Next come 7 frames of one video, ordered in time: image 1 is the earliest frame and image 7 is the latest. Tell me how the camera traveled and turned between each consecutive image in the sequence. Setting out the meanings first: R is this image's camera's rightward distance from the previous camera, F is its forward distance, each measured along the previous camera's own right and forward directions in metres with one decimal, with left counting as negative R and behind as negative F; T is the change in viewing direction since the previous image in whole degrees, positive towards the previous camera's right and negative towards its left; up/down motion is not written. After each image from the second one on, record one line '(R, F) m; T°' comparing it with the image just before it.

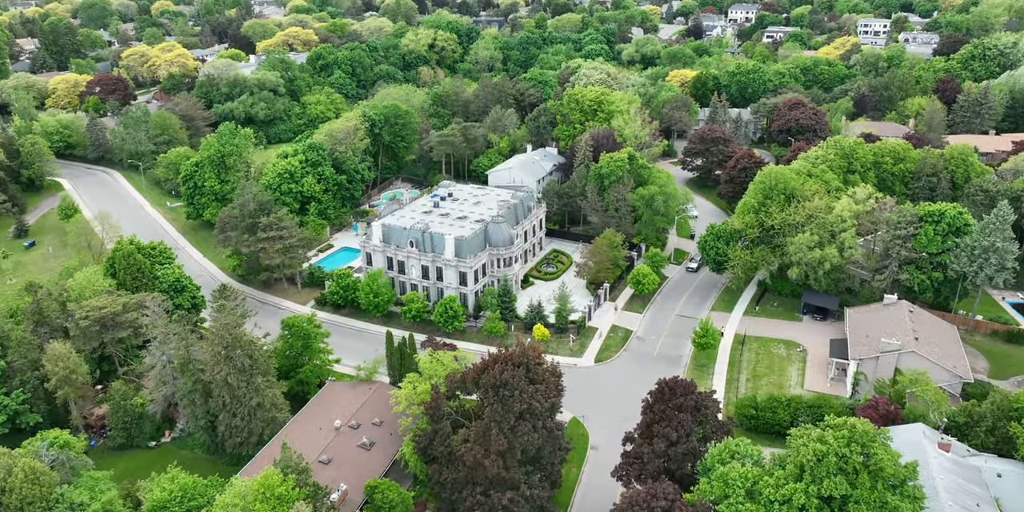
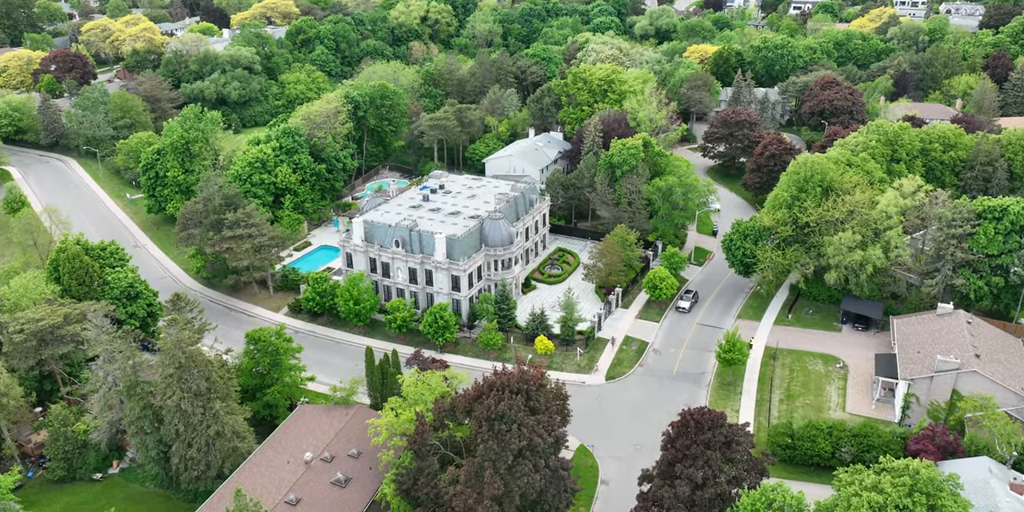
(+0.6, +14.8) m; 0°
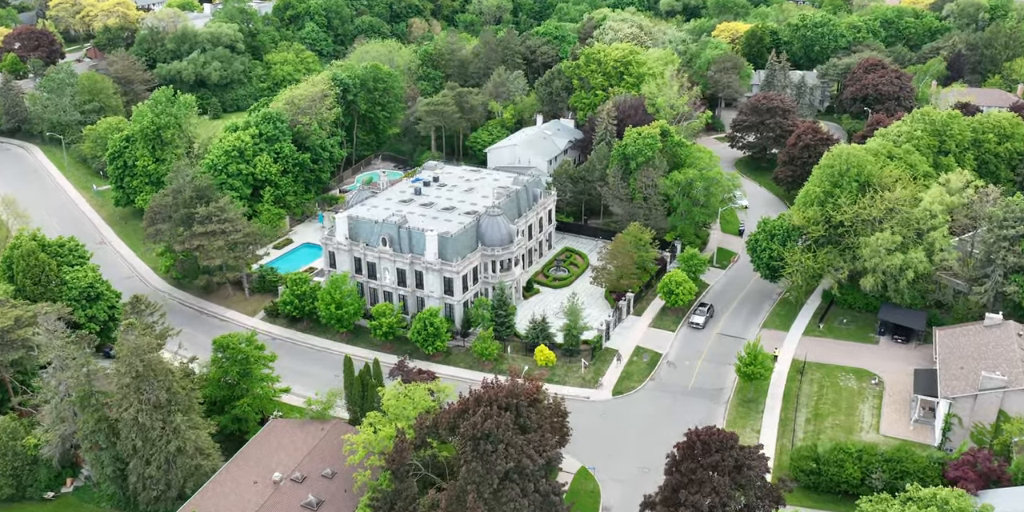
(+3.2, +10.7) m; -2°
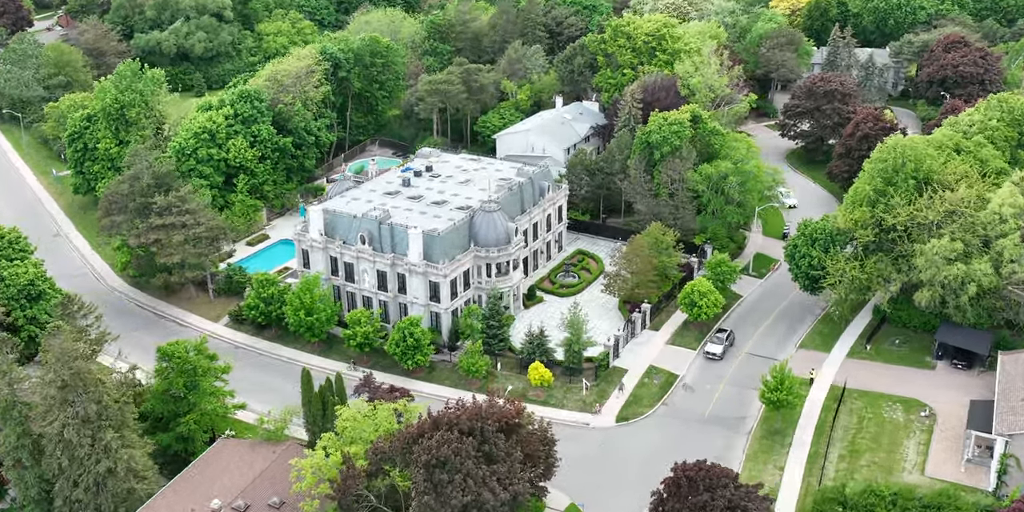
(+5.9, +13.0) m; -4°
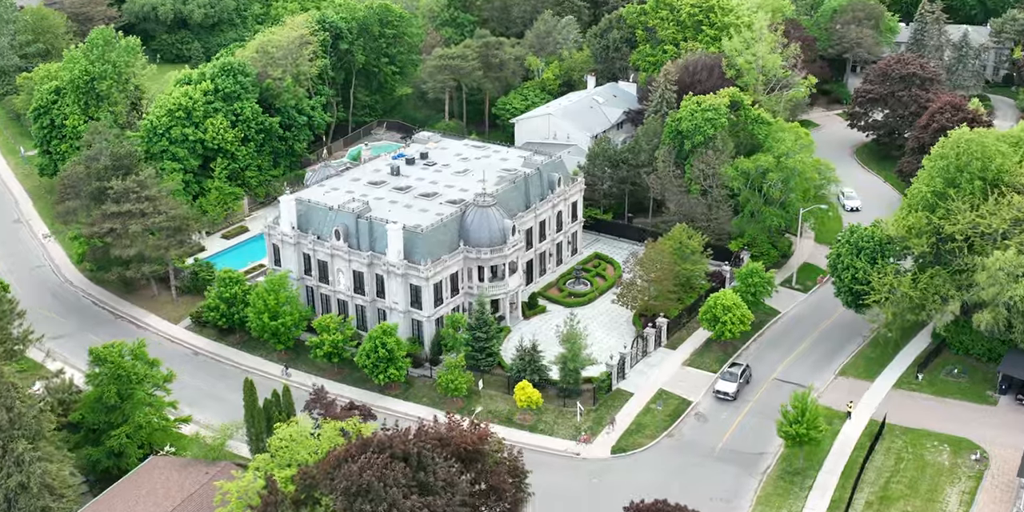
(+6.3, +11.4) m; -5°
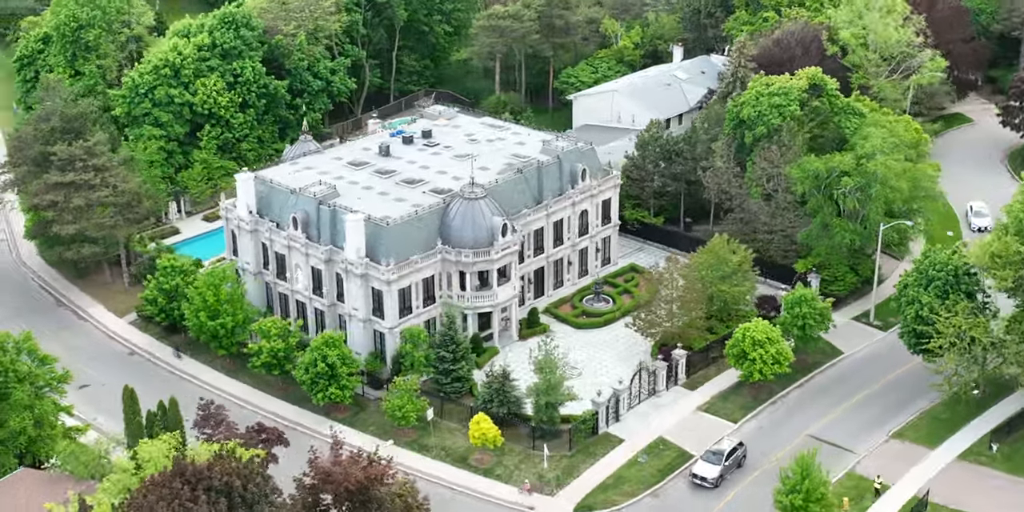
(+10.0, +14.7) m; -9°
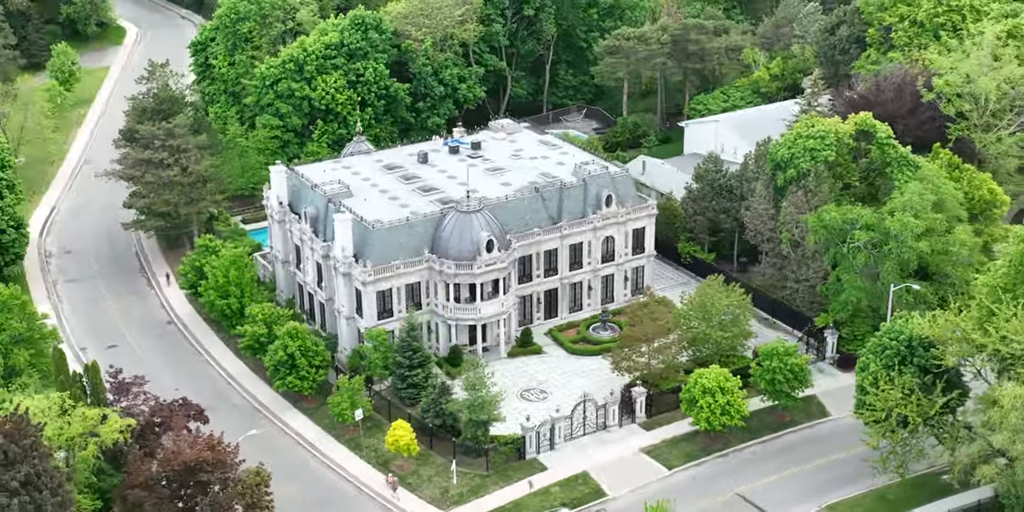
(+17.8, +2.2) m; -16°
